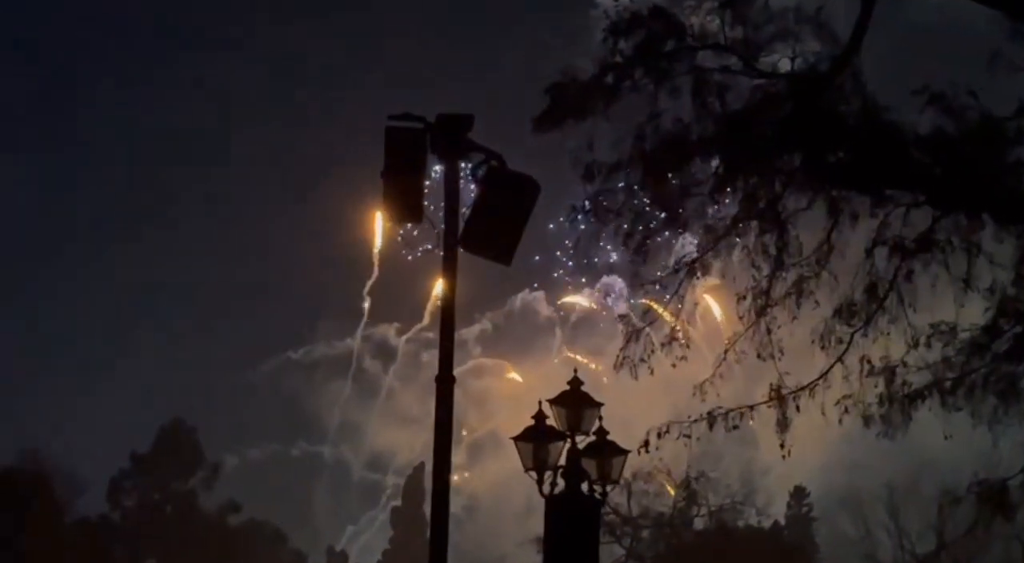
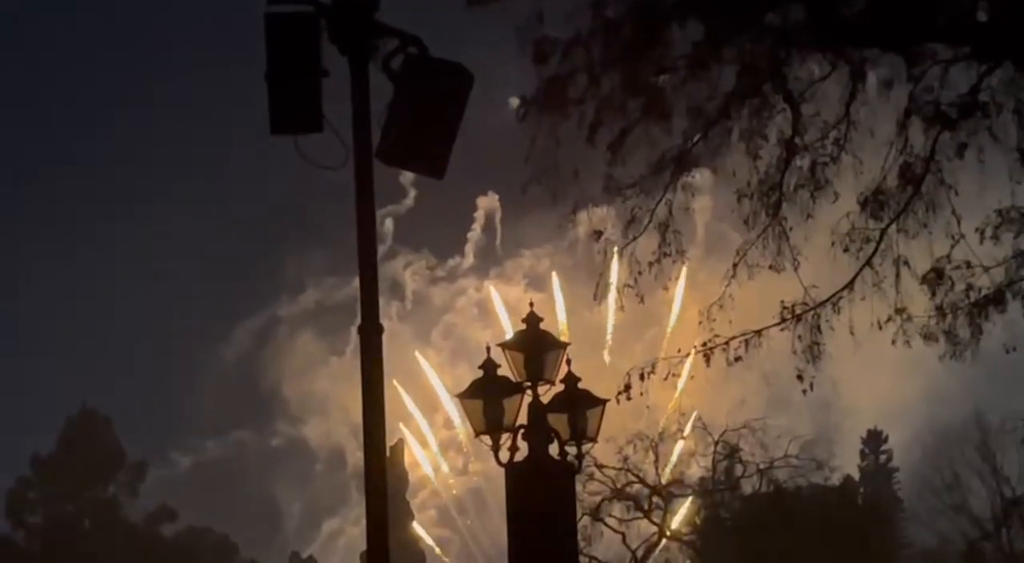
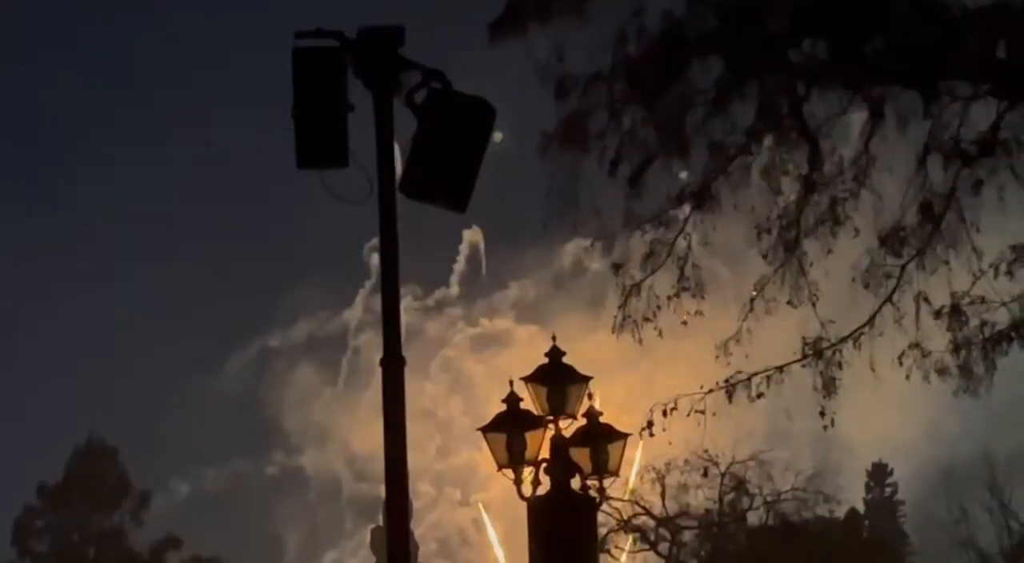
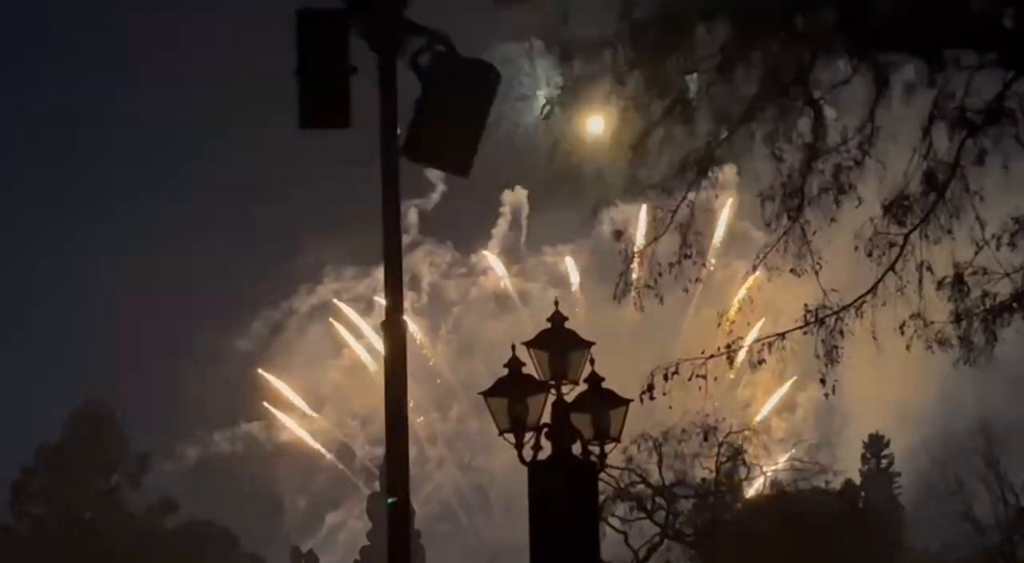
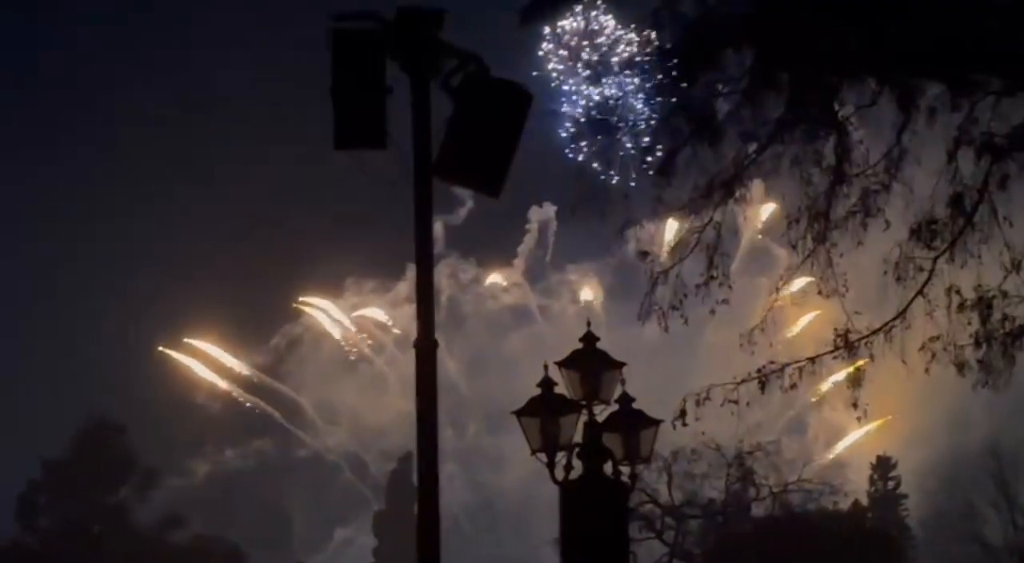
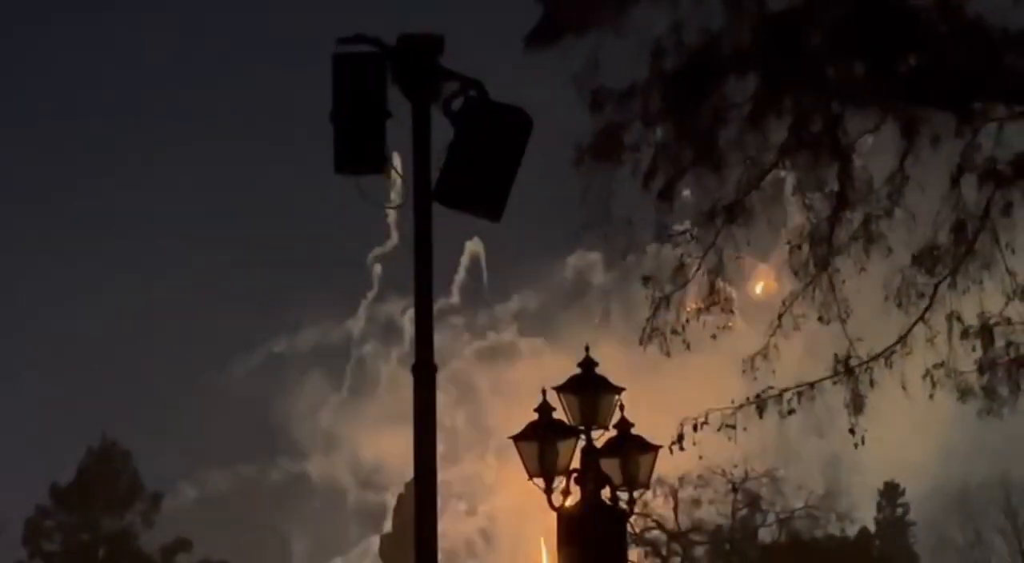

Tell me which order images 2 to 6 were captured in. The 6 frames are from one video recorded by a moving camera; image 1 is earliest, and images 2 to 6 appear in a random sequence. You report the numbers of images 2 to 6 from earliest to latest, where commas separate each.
6, 3, 2, 4, 5
